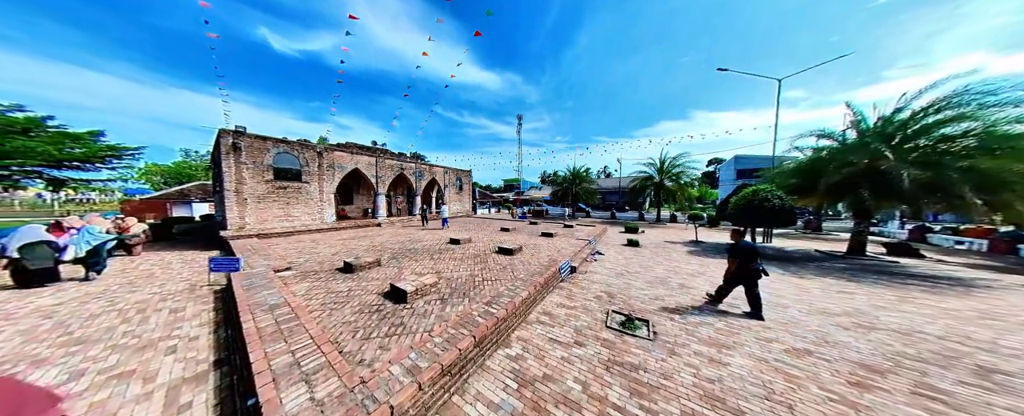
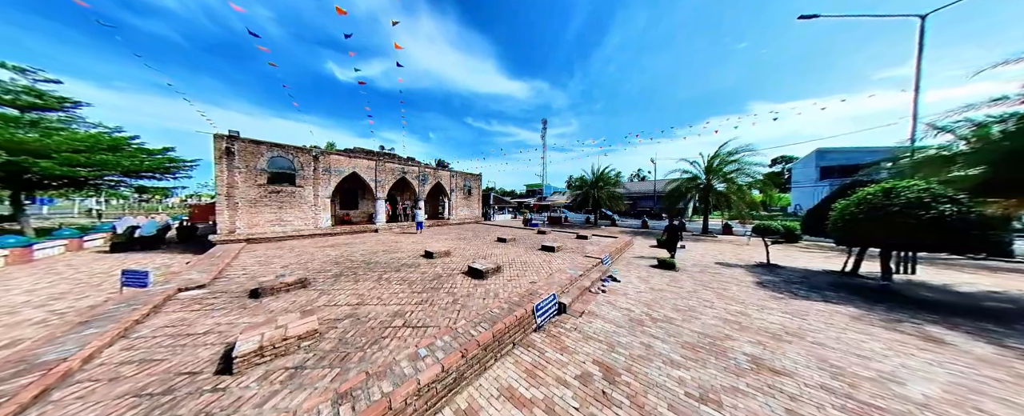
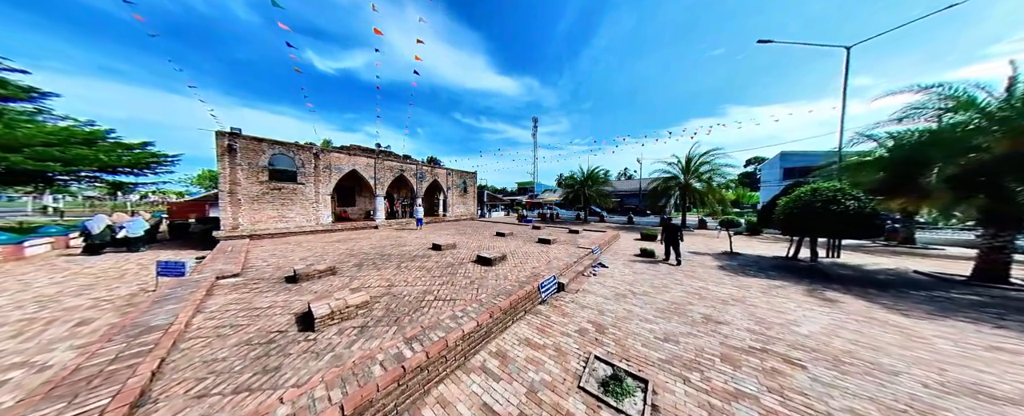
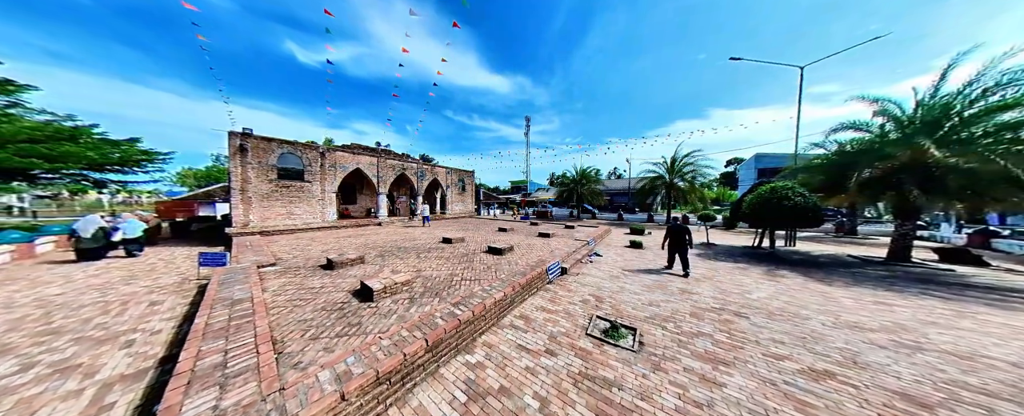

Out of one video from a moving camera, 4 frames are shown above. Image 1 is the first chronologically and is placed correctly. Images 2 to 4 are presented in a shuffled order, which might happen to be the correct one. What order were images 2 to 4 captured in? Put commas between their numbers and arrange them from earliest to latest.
4, 3, 2
